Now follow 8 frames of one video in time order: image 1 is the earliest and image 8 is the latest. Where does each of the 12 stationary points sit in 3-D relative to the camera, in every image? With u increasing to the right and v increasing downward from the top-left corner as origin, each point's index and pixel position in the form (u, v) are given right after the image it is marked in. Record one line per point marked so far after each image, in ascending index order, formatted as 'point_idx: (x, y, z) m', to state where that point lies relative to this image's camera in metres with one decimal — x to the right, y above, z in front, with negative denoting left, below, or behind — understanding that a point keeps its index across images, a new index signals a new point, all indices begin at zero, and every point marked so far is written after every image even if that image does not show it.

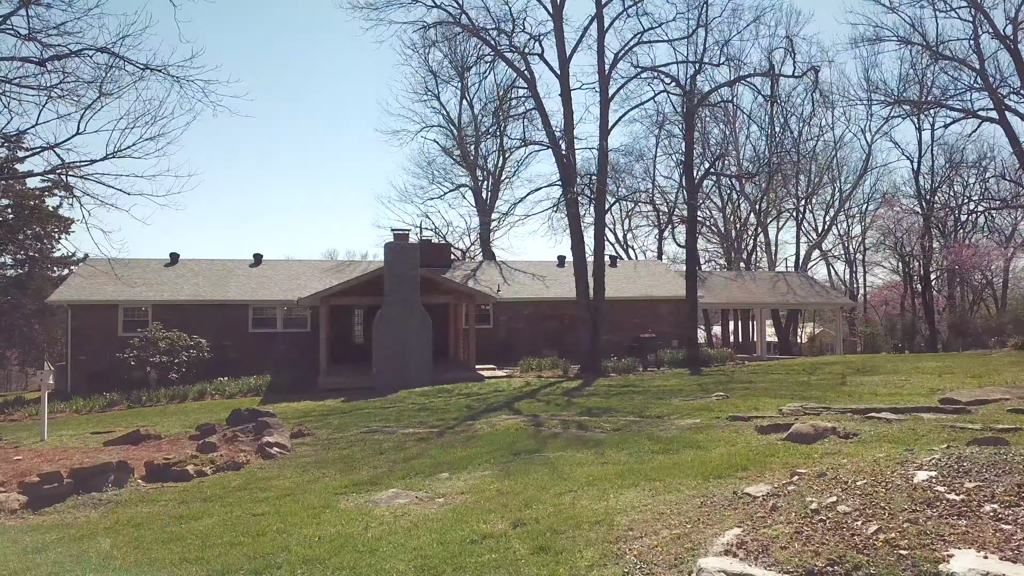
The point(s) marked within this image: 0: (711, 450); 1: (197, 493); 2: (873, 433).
0: (+2.0, -1.7, +8.2) m
1: (-3.3, -2.1, +8.1) m
2: (+3.7, -1.5, +8.1) m
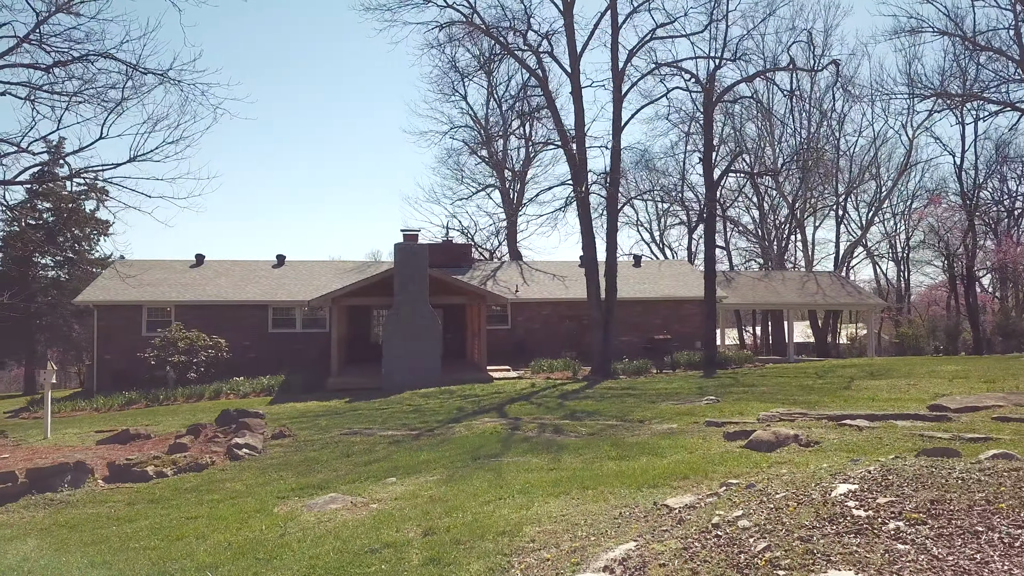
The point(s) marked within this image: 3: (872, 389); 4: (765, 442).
0: (+1.5, -1.7, +7.9) m
1: (-3.8, -2.1, +8.1) m
2: (+3.2, -1.5, +7.7) m
3: (+6.3, -1.8, +13.7) m
4: (+2.5, -1.5, +7.9) m
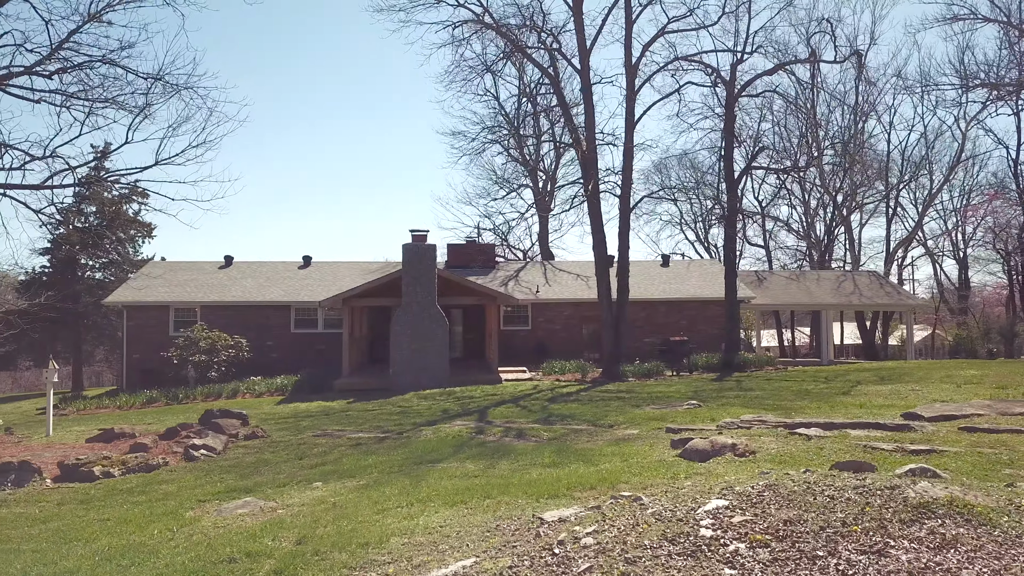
0: (+0.8, -1.7, +7.6) m
1: (-4.5, -2.1, +8.2) m
2: (+2.4, -1.5, +7.3) m
3: (+6.0, -1.8, +13.1) m
4: (+1.8, -1.5, +7.5) m
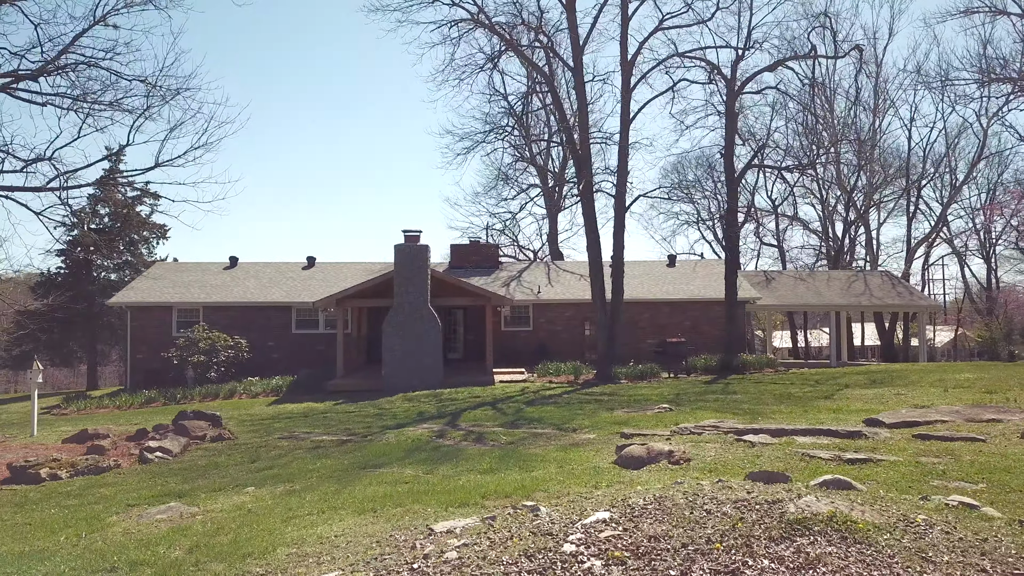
0: (+0.1, -1.7, +7.4) m
1: (-5.1, -2.2, +8.2) m
2: (+1.7, -1.5, +7.0) m
3: (+5.5, -1.8, +12.7) m
4: (+1.1, -1.6, +7.2) m
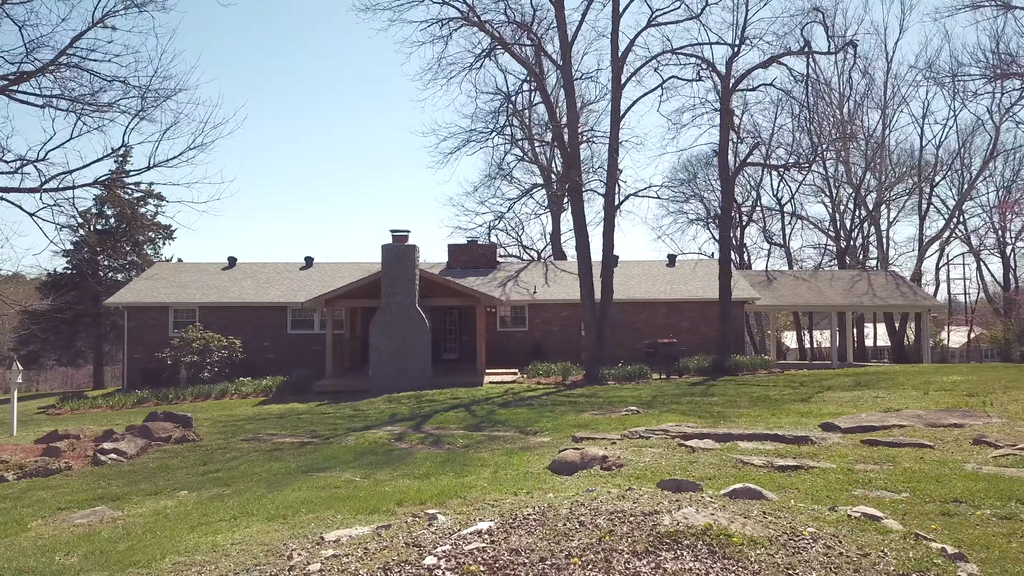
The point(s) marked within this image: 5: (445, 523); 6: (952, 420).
0: (-0.5, -1.7, +7.3) m
1: (-5.7, -2.2, +8.1) m
2: (+1.1, -1.5, +6.8) m
3: (+5.0, -1.8, +12.4) m
4: (+0.5, -1.6, +7.0) m
5: (-0.4, -1.4, +4.9) m
6: (+4.8, -1.5, +8.7) m
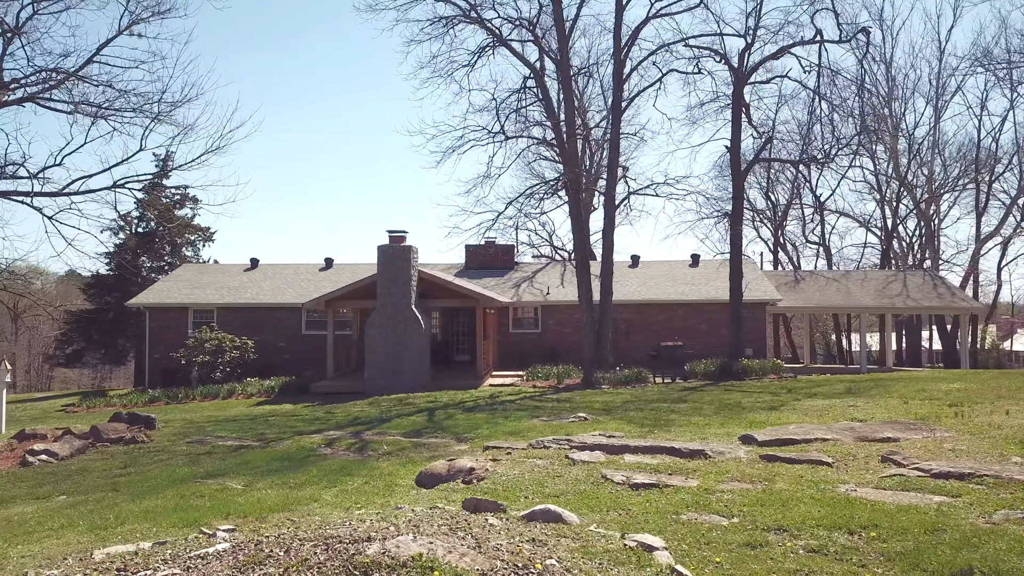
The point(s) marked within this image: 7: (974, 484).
0: (-1.6, -1.7, +7.0) m
1: (-6.8, -2.2, +8.2) m
2: (-0.1, -1.5, +6.4) m
3: (+4.3, -1.8, +11.7) m
4: (-0.7, -1.6, +6.7) m
5: (-1.7, -1.5, +4.6) m
6: (+3.8, -1.5, +8.0) m
7: (+3.1, -1.3, +5.3) m
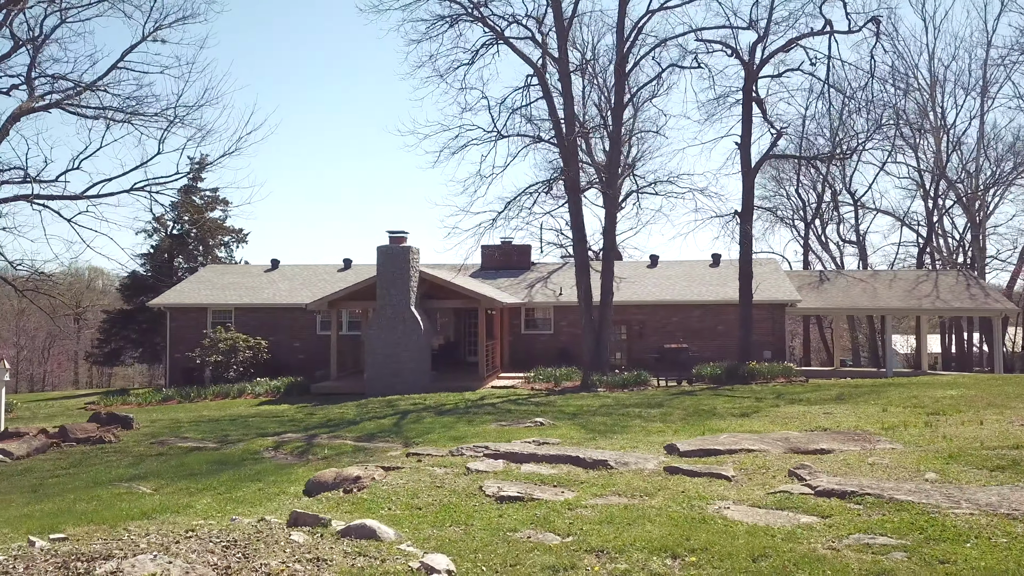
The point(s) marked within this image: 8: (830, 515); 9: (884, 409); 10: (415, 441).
0: (-2.5, -1.8, +6.8) m
1: (-7.6, -2.2, +8.4) m
2: (-1.0, -1.6, +6.2) m
3: (+3.7, -1.8, +11.2) m
4: (-1.6, -1.6, +6.5) m
5: (-2.8, -1.5, +4.5) m
6: (+2.9, -1.5, +7.5) m
7: (+2.1, -1.3, +4.9) m
8: (+1.9, -1.4, +4.7) m
9: (+5.4, -1.8, +11.5) m
10: (-1.2, -2.0, +10.0) m
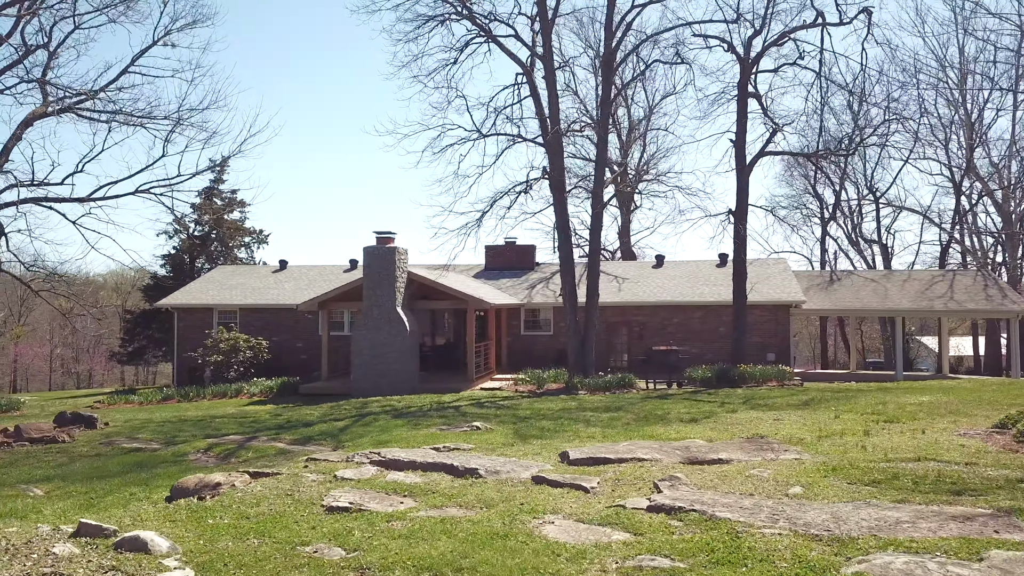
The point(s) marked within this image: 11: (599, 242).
0: (-3.6, -1.8, +6.8) m
1: (-8.5, -2.2, +8.6) m
2: (-2.1, -1.6, +6.0) m
3: (+2.8, -1.8, +10.8) m
4: (-2.6, -1.6, +6.4) m
5: (-3.9, -1.5, +4.4) m
6: (+1.9, -1.5, +7.2) m
7: (+0.9, -1.4, +4.6) m
8: (+0.7, -1.4, +4.5) m
9: (+4.6, -1.8, +11.0) m
10: (-2.1, -2.0, +9.9) m
11: (+2.2, +1.2, +20.0) m
